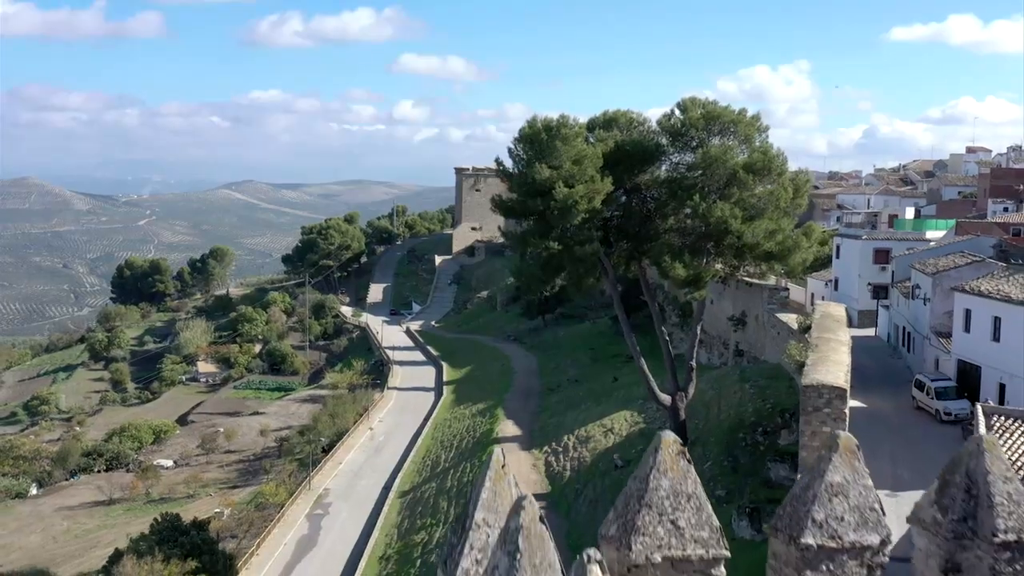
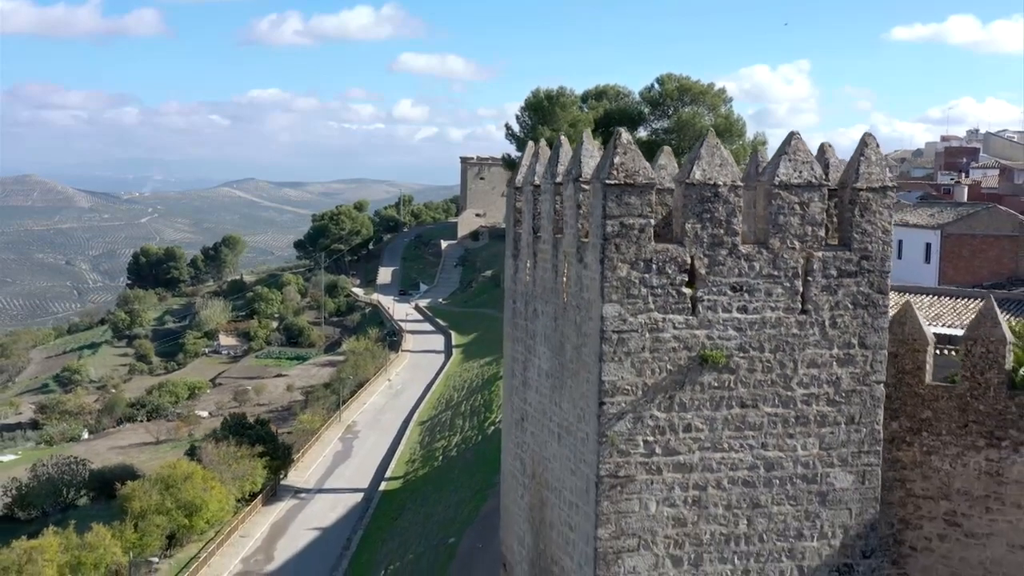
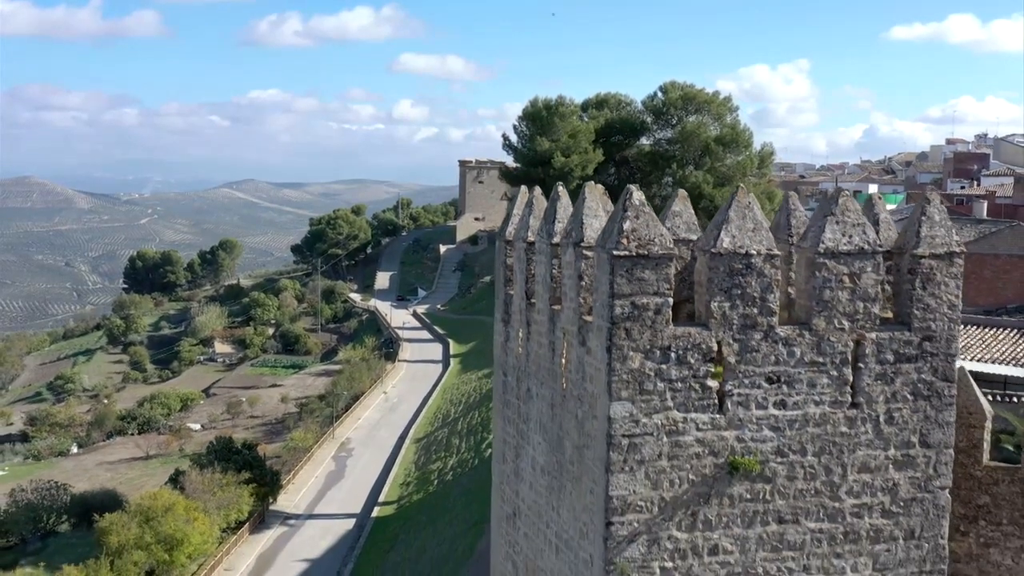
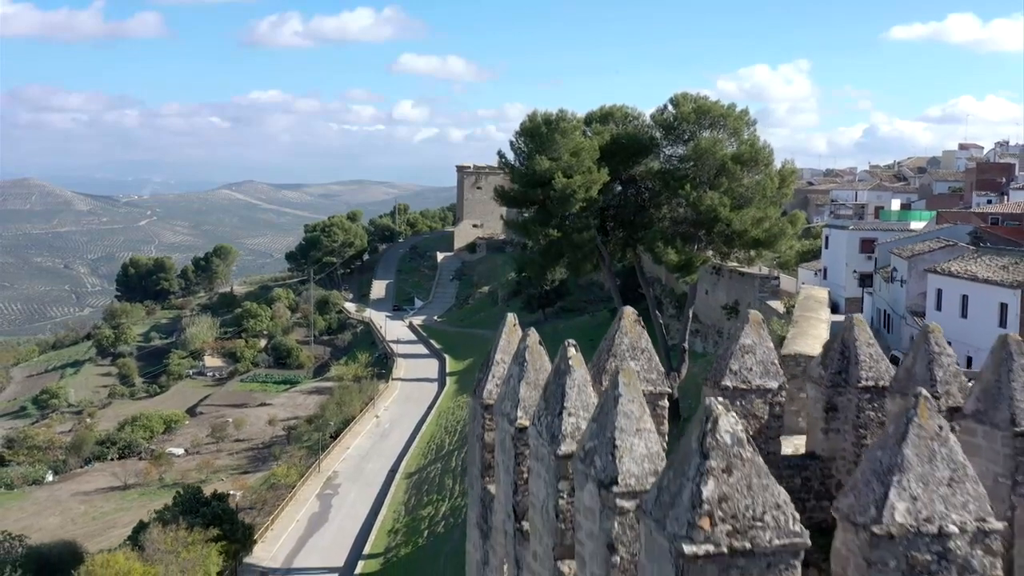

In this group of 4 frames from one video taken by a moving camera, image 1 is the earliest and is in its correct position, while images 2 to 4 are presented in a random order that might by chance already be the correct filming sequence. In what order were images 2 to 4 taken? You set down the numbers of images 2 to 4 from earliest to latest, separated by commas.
4, 3, 2
